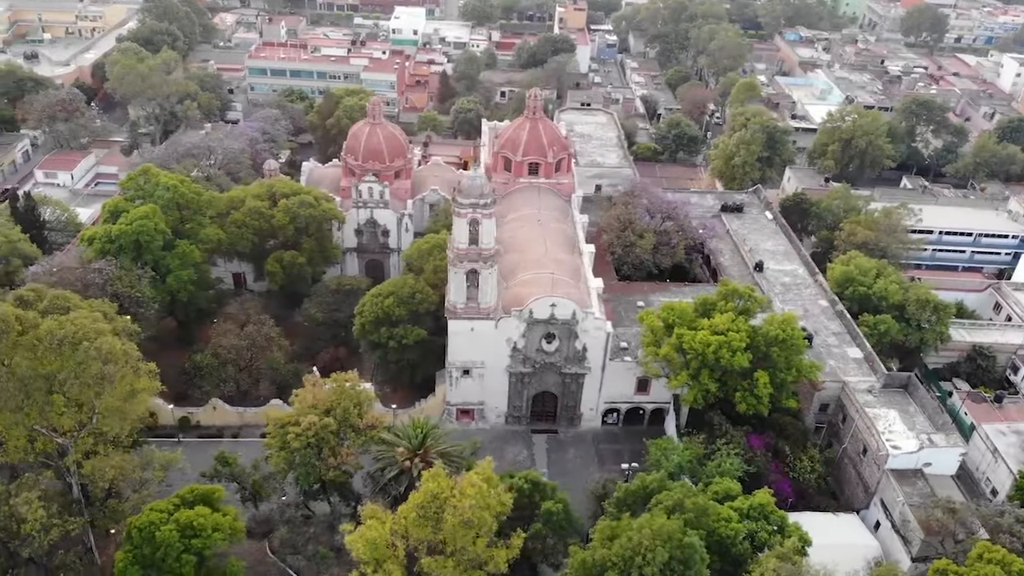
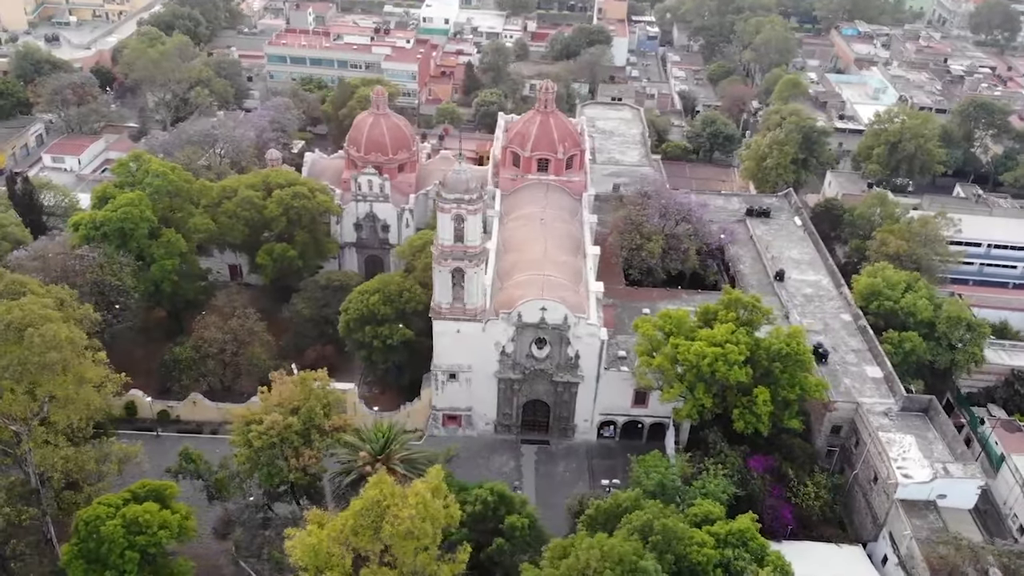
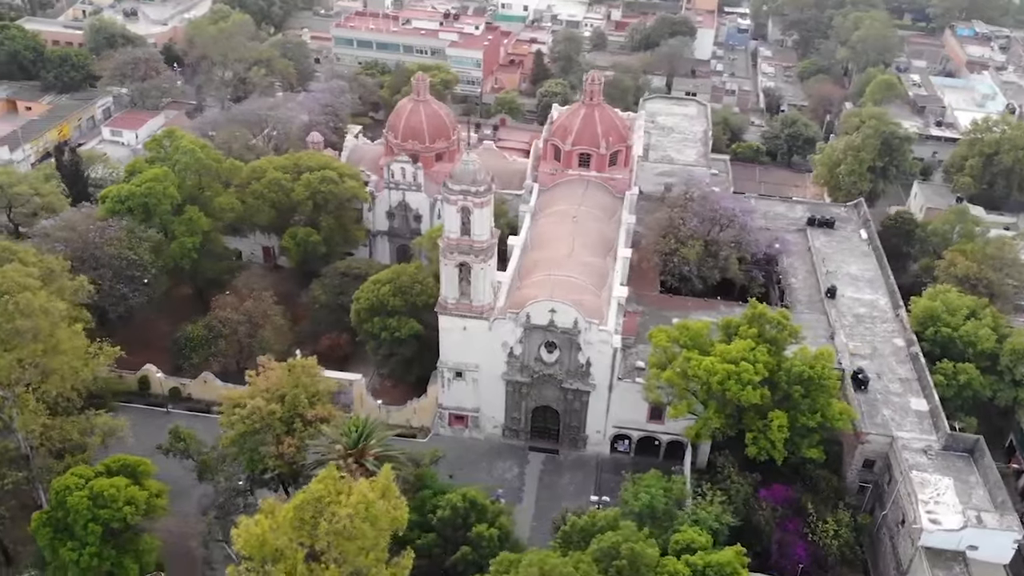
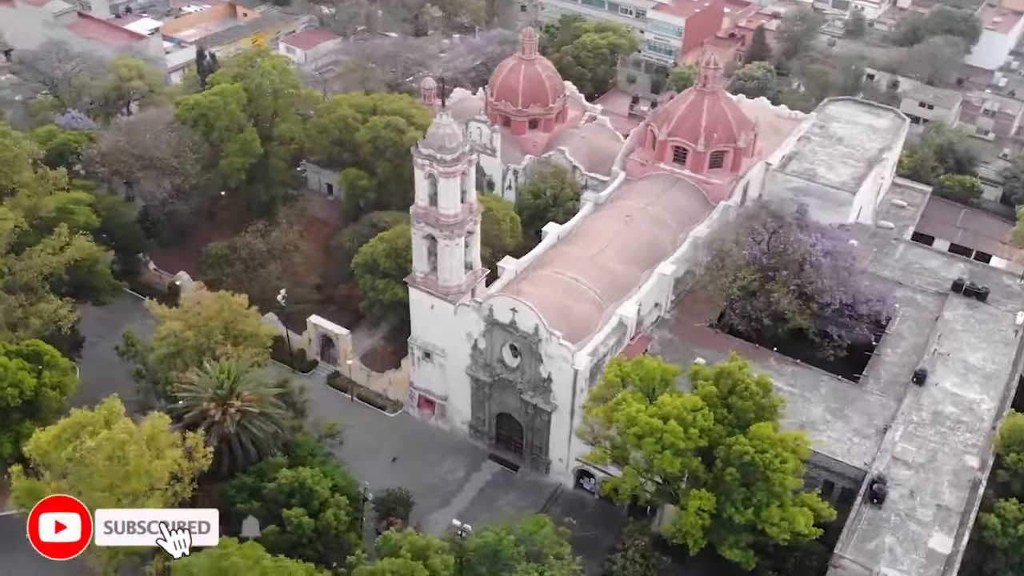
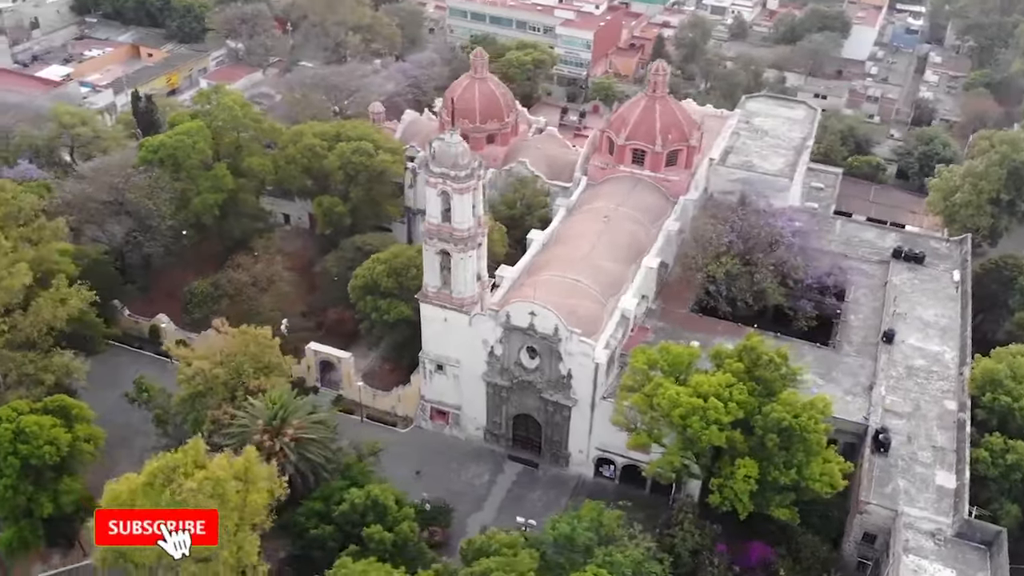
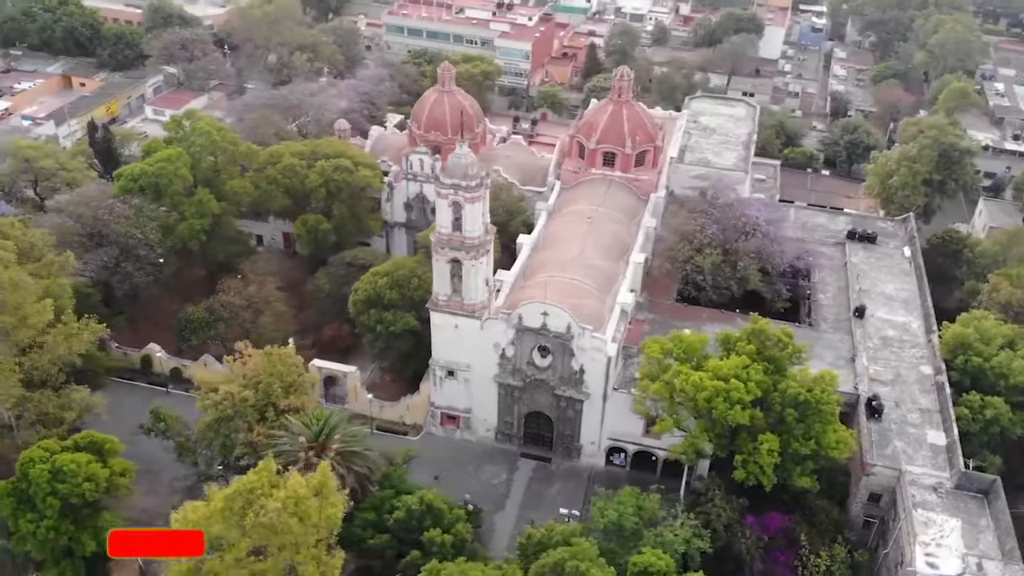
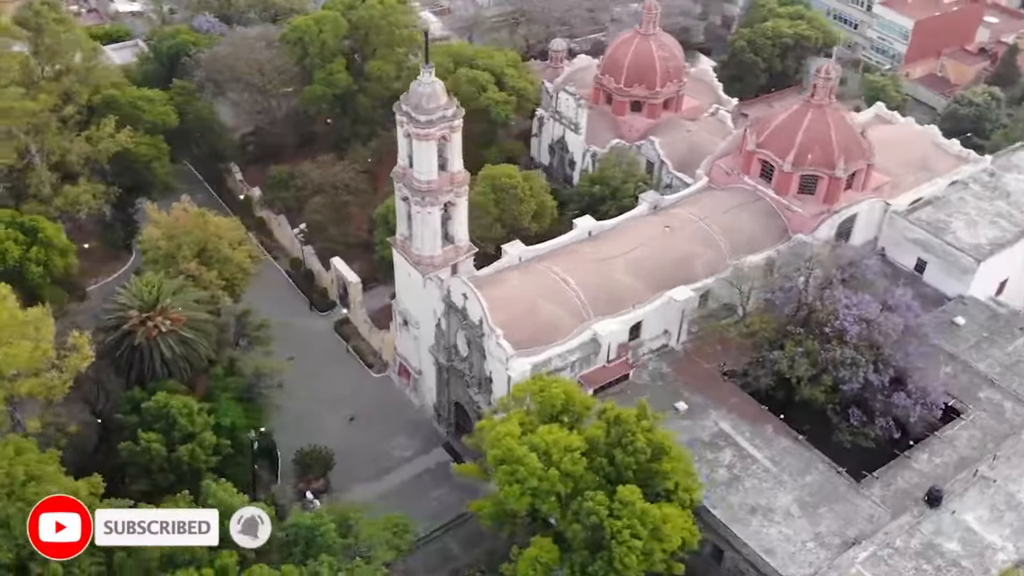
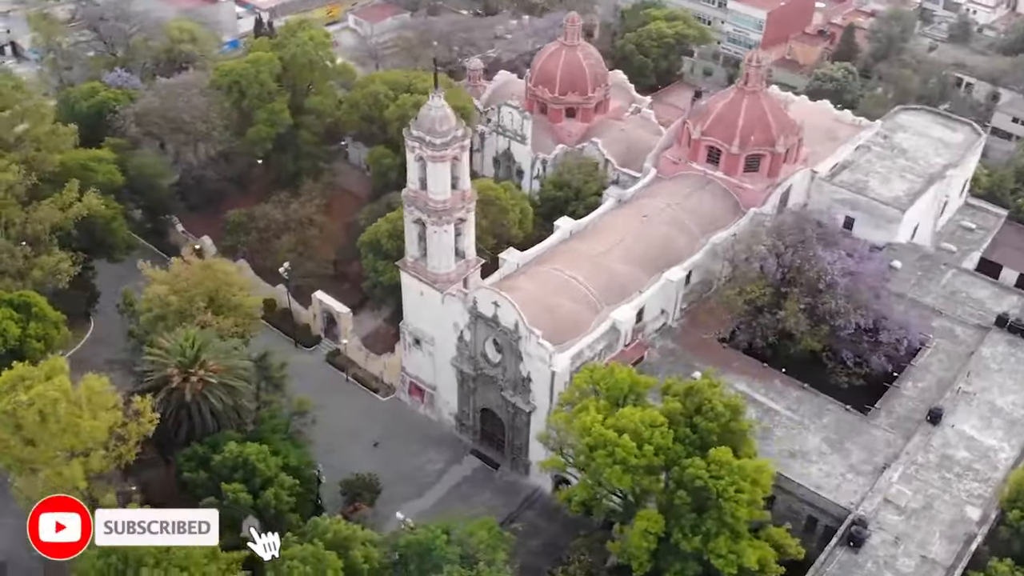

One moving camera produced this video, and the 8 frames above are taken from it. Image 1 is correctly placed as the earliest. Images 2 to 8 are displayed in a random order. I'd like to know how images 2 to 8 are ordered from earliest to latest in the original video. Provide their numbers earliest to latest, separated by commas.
2, 3, 6, 5, 4, 8, 7
